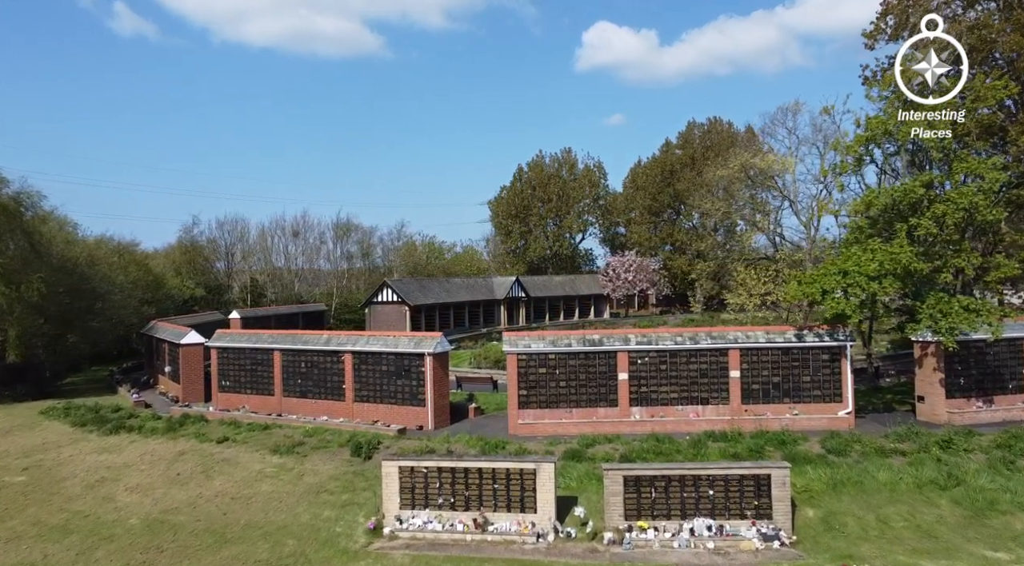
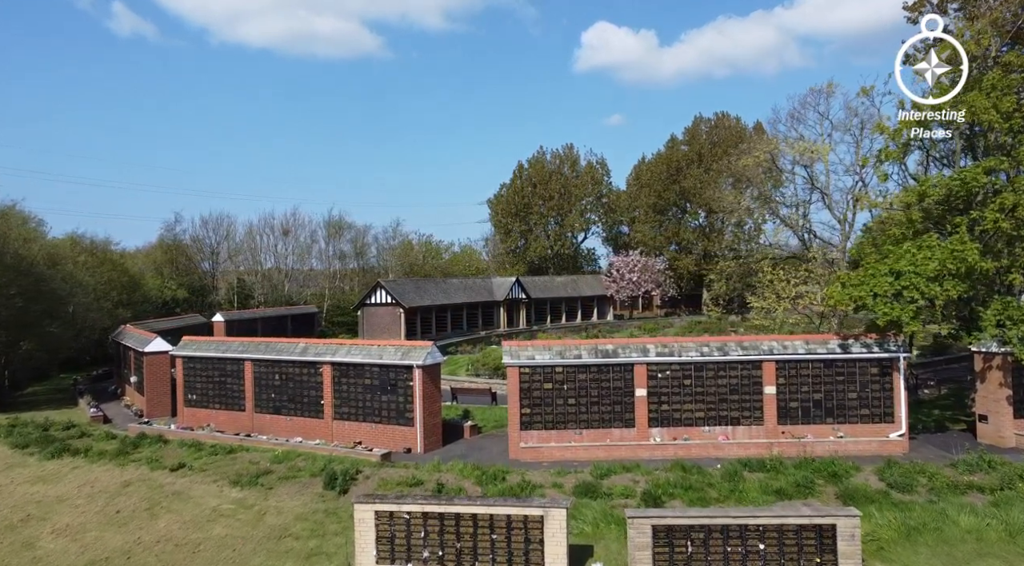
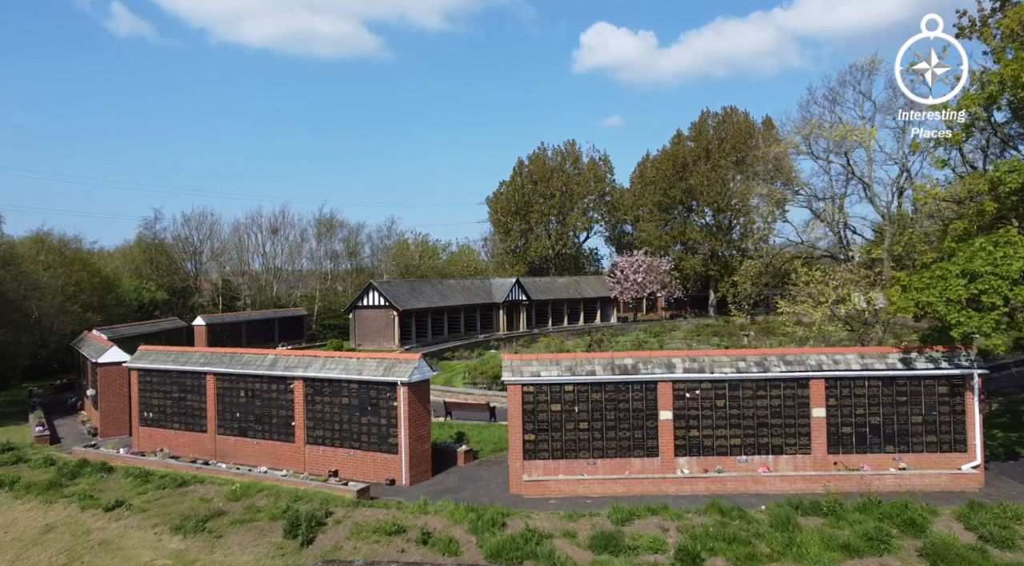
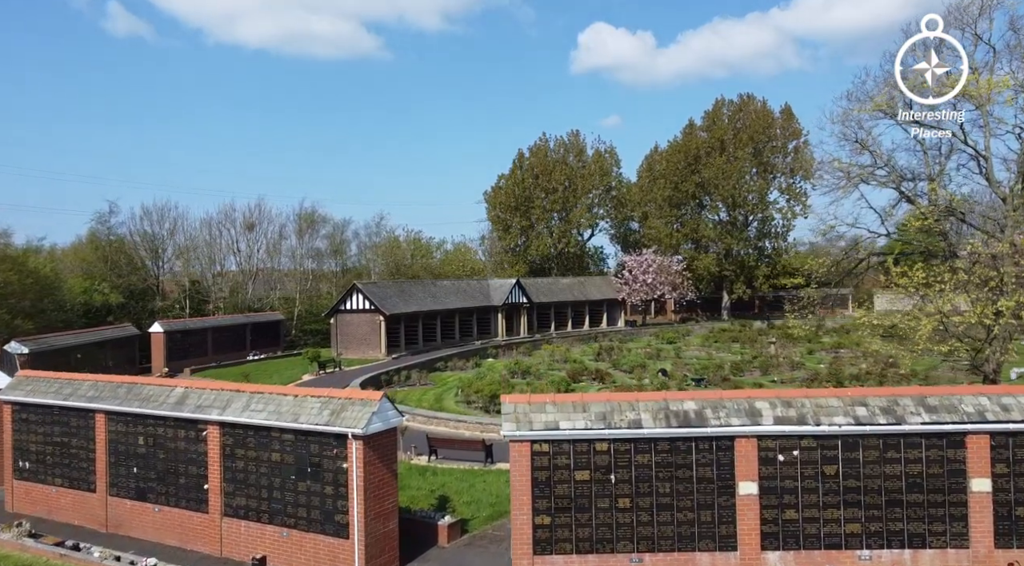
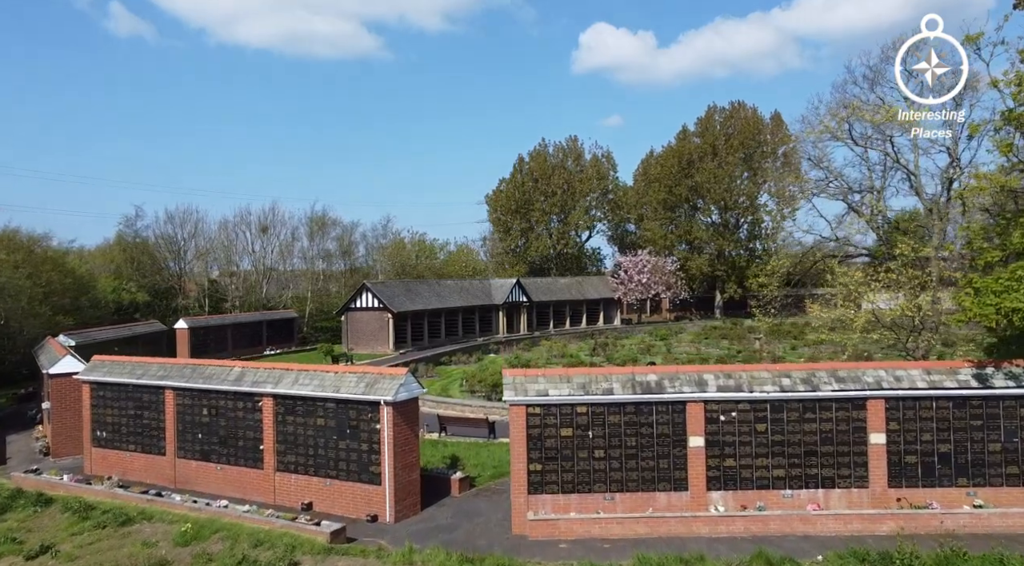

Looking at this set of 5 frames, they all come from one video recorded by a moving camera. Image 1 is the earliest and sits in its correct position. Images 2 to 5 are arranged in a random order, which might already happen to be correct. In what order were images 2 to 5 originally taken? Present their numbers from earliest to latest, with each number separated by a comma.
2, 3, 5, 4
